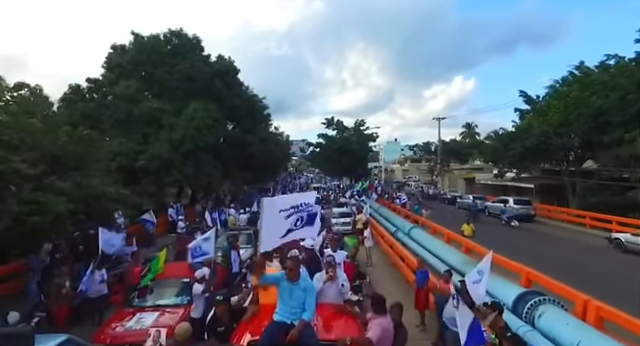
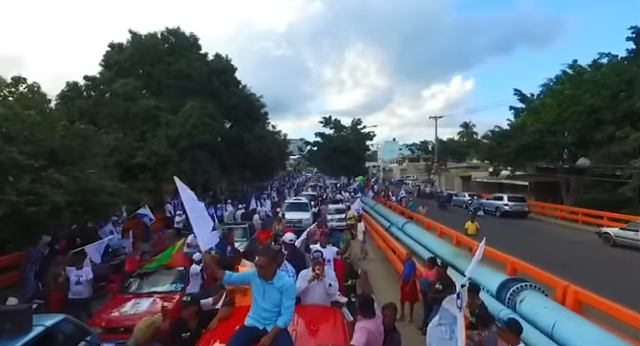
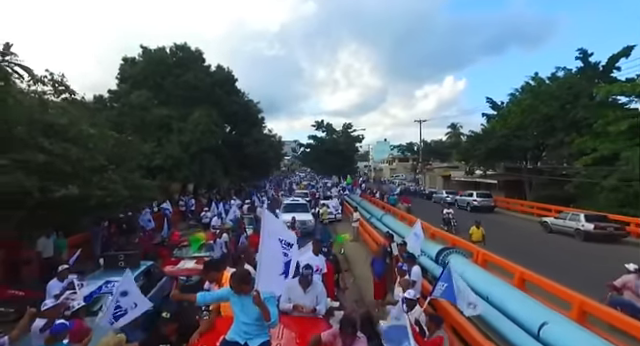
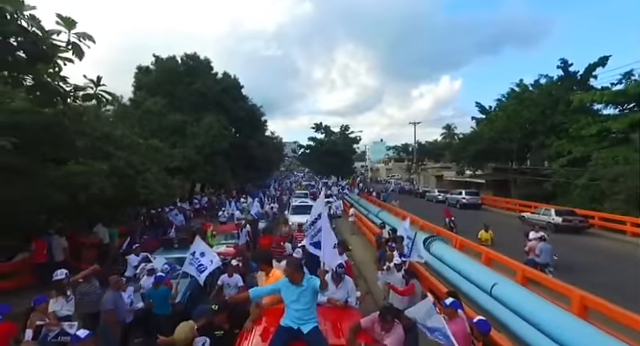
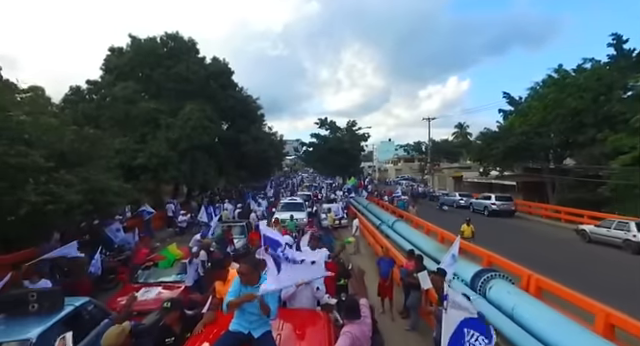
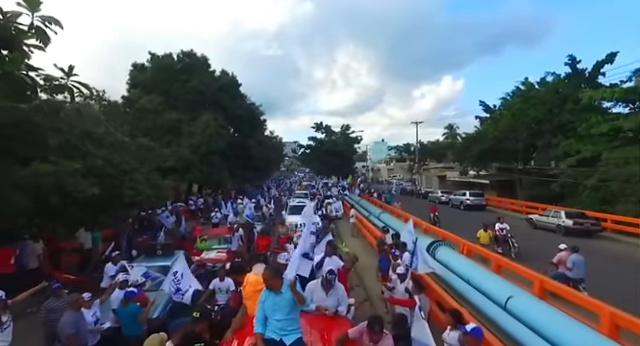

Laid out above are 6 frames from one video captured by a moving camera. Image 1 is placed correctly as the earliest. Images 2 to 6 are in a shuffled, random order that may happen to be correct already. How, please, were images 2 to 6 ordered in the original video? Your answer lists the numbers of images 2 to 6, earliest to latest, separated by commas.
2, 5, 3, 6, 4
